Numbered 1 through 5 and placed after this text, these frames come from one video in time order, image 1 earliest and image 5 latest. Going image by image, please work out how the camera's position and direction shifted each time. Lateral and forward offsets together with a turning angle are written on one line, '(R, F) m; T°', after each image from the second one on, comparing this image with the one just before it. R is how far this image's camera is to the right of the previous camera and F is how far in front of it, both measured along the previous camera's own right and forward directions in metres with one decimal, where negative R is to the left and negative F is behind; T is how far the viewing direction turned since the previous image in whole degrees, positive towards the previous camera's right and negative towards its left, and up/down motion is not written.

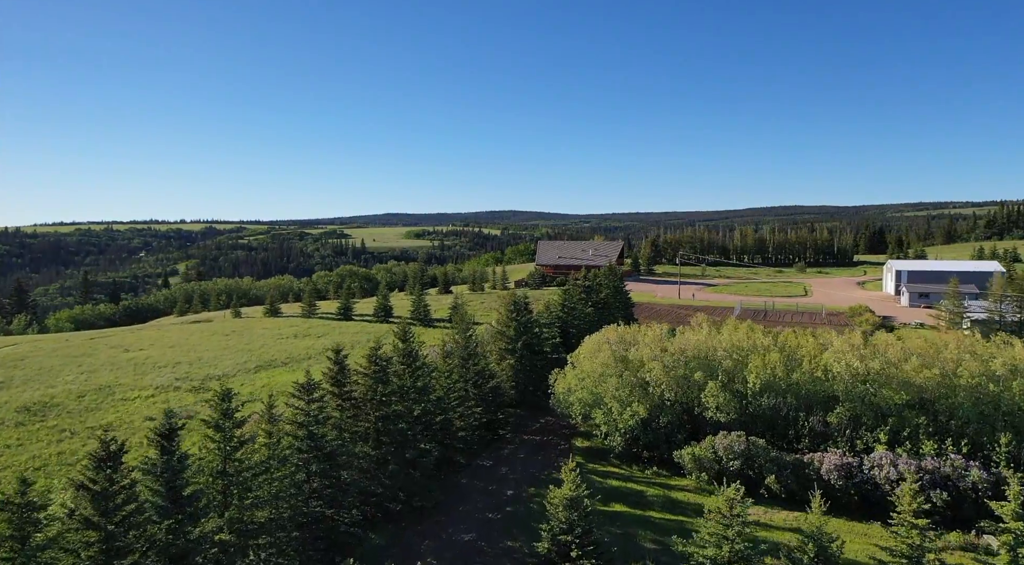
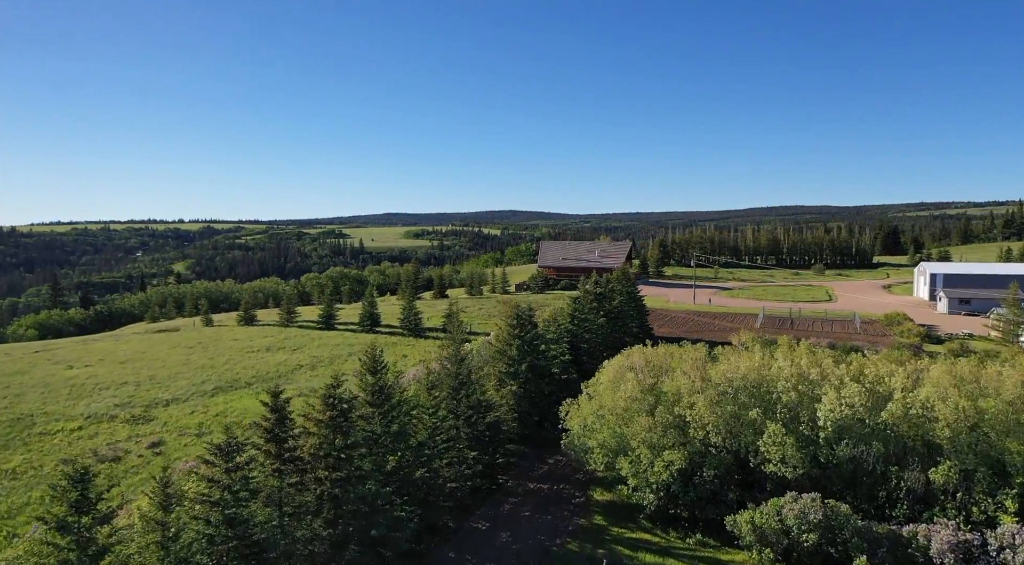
(-0.1, +7.2) m; 0°
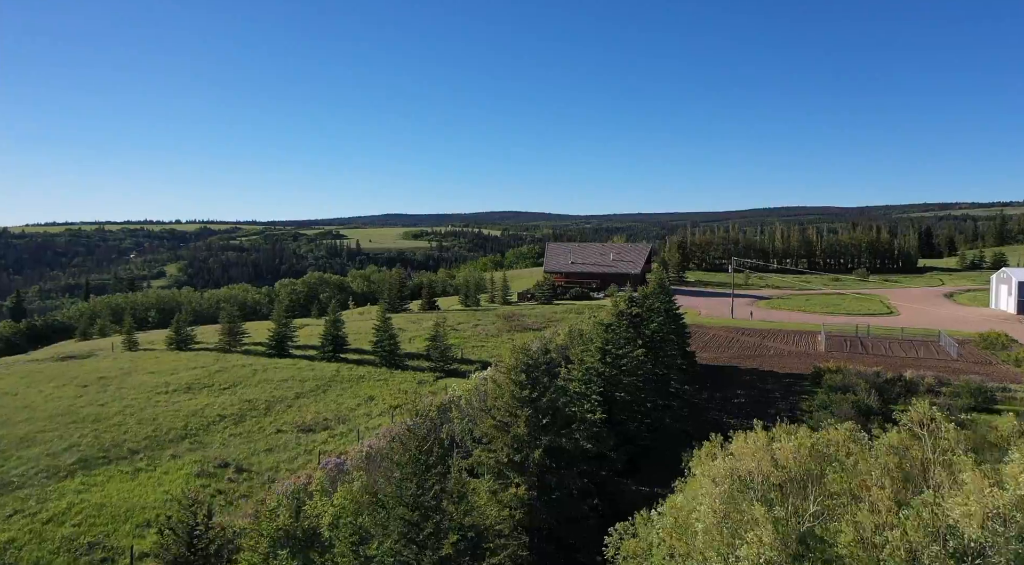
(-0.2, +13.9) m; 0°
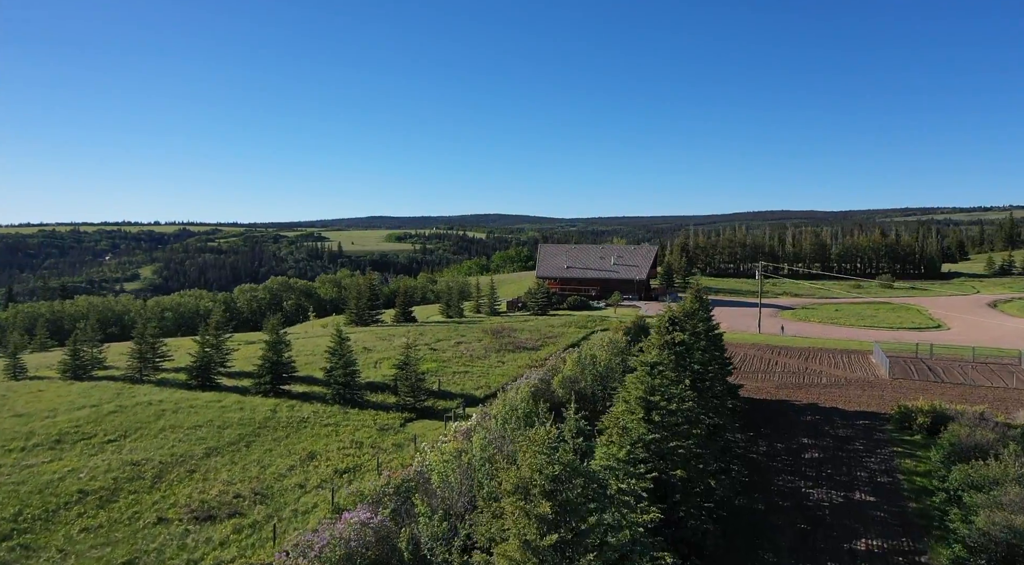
(-0.4, +10.9) m; +1°
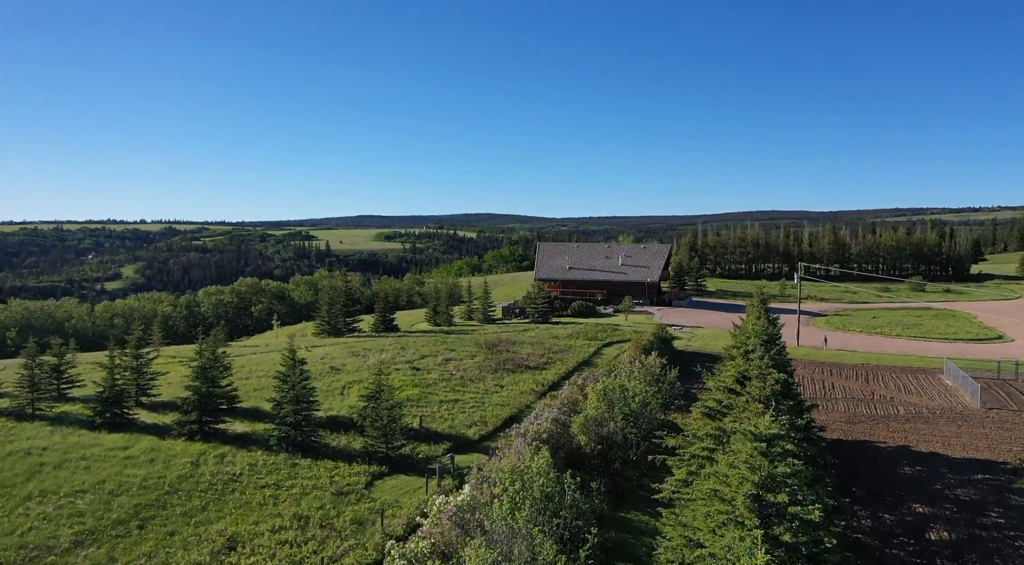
(-0.6, +8.9) m; +1°
